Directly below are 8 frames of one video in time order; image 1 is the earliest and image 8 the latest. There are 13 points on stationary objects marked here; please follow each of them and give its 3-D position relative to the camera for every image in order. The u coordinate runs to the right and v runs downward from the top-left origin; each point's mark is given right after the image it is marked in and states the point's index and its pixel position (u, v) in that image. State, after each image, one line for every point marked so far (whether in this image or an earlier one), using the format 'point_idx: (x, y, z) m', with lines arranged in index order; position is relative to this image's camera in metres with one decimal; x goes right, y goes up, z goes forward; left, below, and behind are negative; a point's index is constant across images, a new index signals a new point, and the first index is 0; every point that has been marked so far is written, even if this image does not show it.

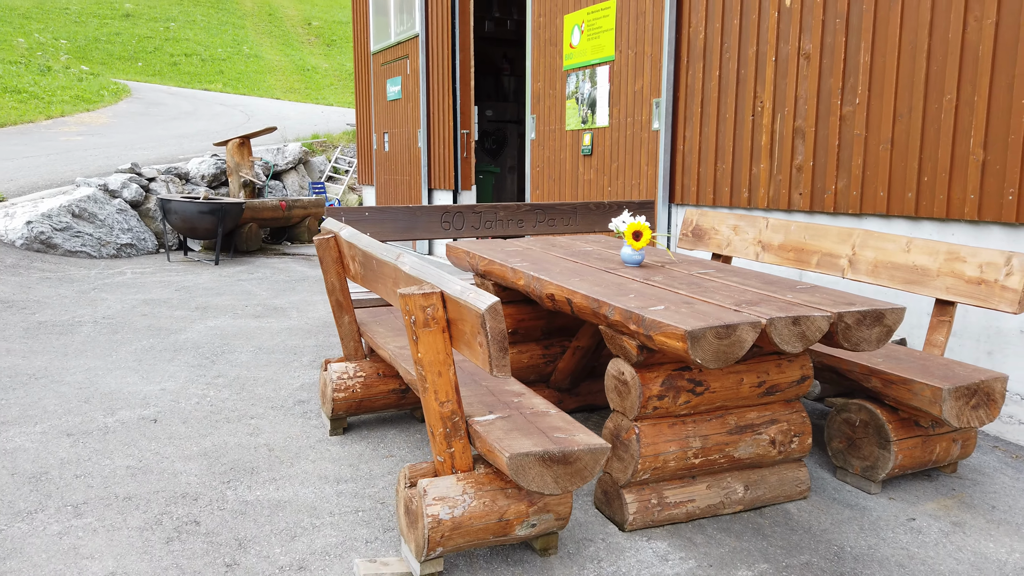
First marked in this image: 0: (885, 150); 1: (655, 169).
0: (+1.7, +0.6, +3.7) m
1: (+0.9, +0.8, +5.1) m
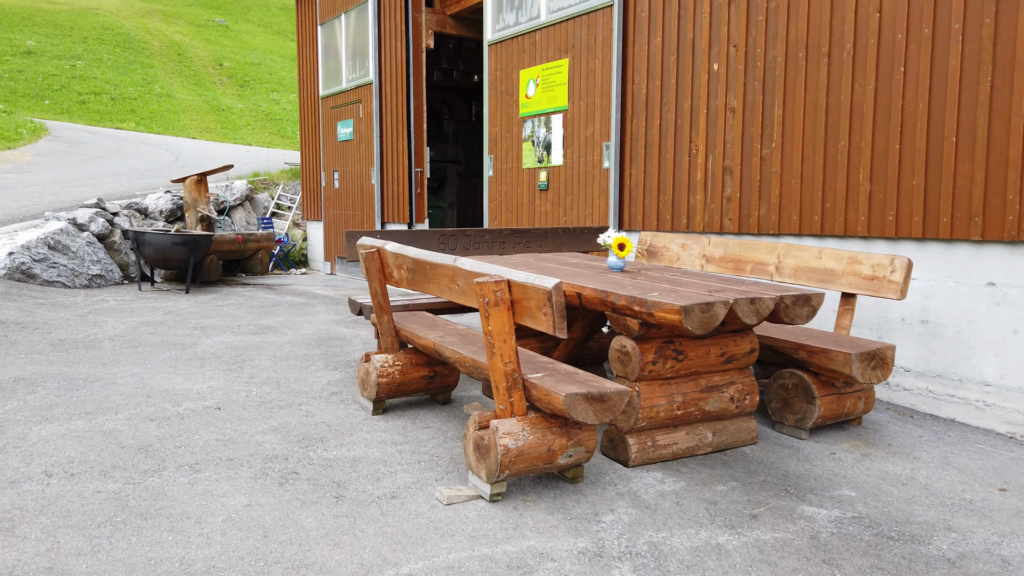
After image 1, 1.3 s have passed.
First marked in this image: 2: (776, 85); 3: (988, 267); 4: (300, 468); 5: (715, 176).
0: (+1.7, +0.6, +4.7) m
1: (+0.7, +0.7, +6.0) m
2: (+1.6, +1.3, +4.8) m
3: (+2.3, +0.1, +3.8) m
4: (-0.9, -0.7, +3.2) m
5: (+1.3, +0.8, +5.2) m
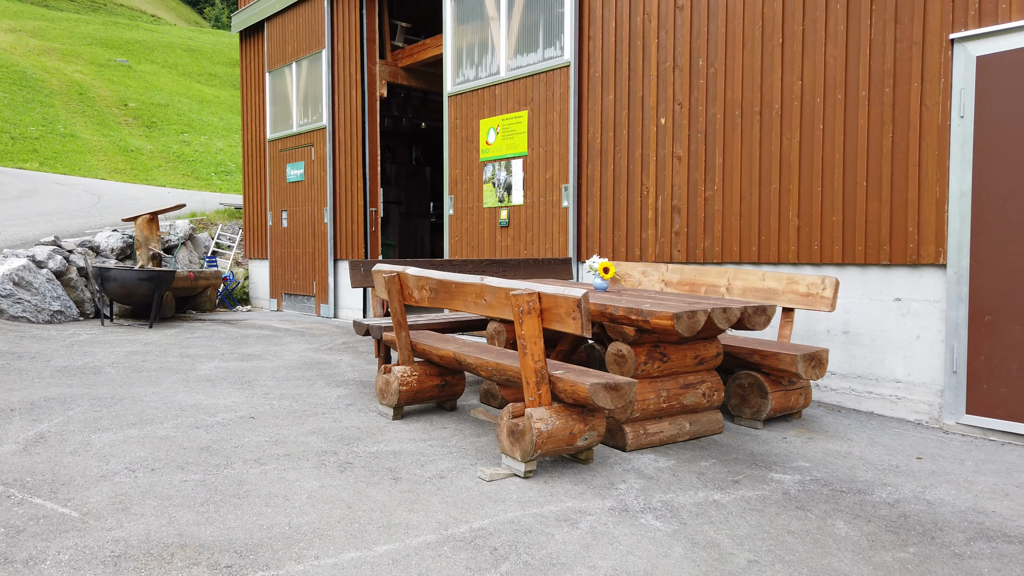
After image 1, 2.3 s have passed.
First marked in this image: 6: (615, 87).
0: (+1.6, +0.5, +5.5) m
1: (+0.5, +0.5, +6.7) m
2: (+1.5, +1.1, +5.6) m
3: (+2.3, 0.0, +4.7) m
4: (-0.7, -0.8, +3.7) m
5: (+1.2, +0.6, +6.0) m
6: (+0.8, +1.6, +6.3) m
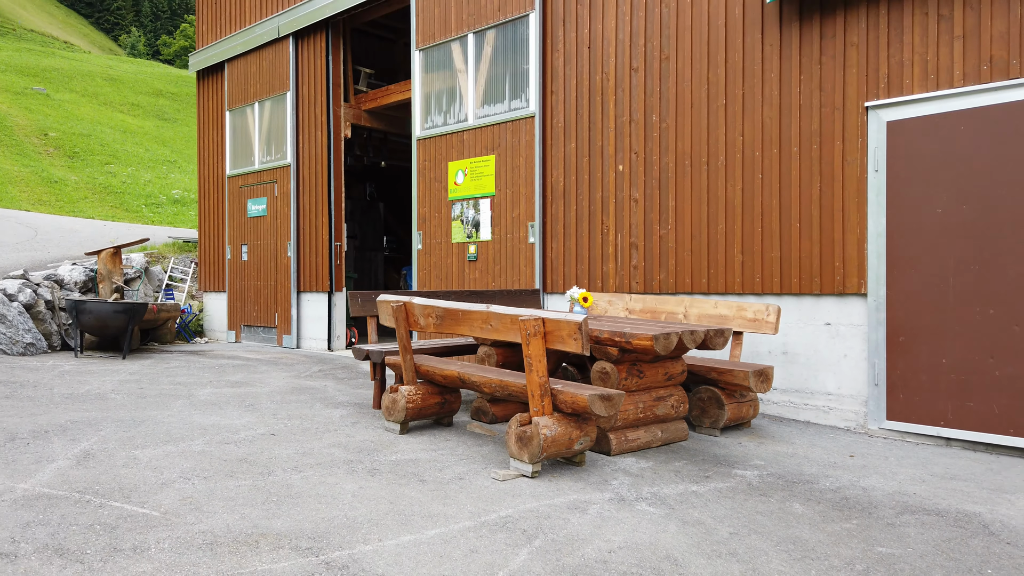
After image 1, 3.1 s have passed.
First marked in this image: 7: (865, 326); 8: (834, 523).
0: (+1.4, +0.3, +6.3) m
1: (+0.2, +0.2, +7.3) m
2: (+1.3, +0.9, +6.4) m
3: (+2.2, -0.2, +5.6) m
4: (-0.7, -1.0, +4.2) m
5: (+1.0, +0.3, +6.7) m
6: (+0.6, +1.4, +7.1) m
7: (+2.4, -0.3, +5.4) m
8: (+1.5, -1.1, +3.6) m
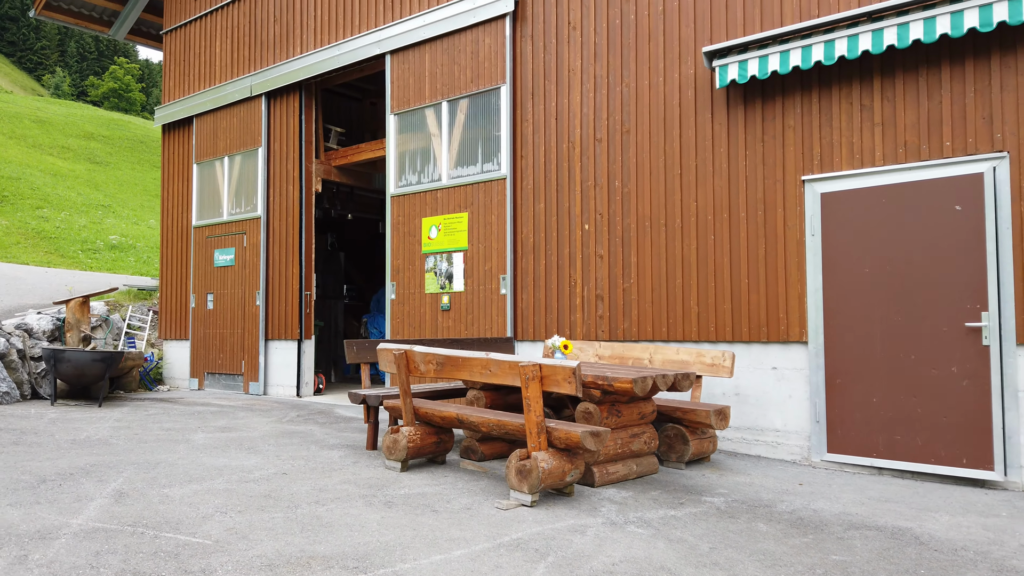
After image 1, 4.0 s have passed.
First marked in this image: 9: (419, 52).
0: (+1.2, -0.2, +7.0) m
1: (-0.1, -0.3, +7.9) m
2: (+1.1, +0.4, +7.1) m
3: (+2.1, -0.6, +6.3) m
4: (-0.7, -1.3, +4.6) m
5: (+0.7, -0.1, +7.4) m
6: (+0.3, +0.9, +7.8) m
7: (+2.3, -0.6, +6.1) m
8: (+1.5, -1.4, +4.2) m
9: (-1.1, +2.7, +8.9) m
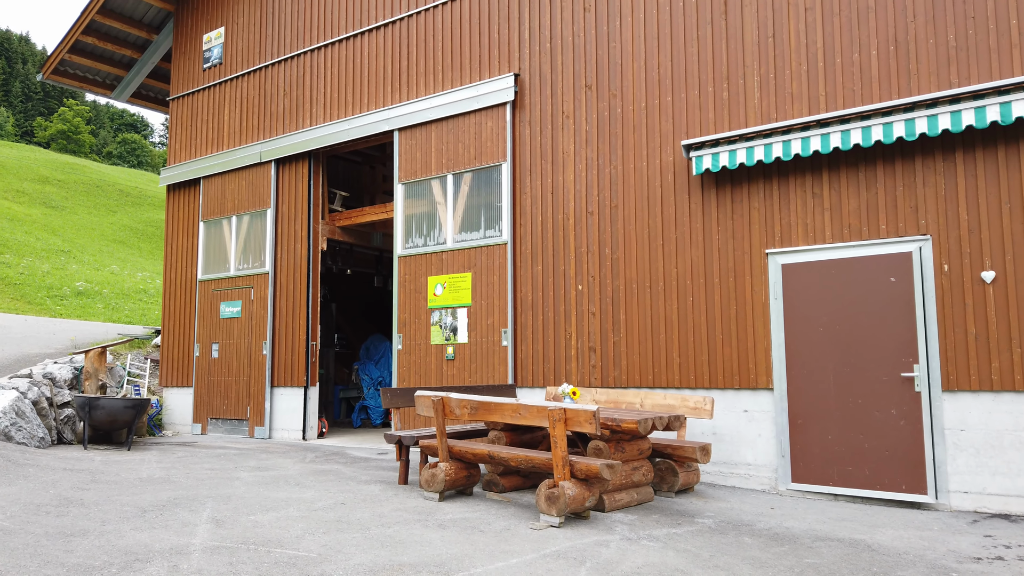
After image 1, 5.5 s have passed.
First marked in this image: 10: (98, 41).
0: (+1.3, -0.7, +8.1) m
1: (-0.1, -0.9, +8.9) m
2: (+1.1, -0.1, +8.2) m
3: (+2.2, -1.1, +7.4) m
4: (-0.5, -1.7, +5.5) m
5: (+0.8, -0.7, +8.4) m
6: (+0.3, +0.3, +8.8) m
7: (+2.4, -1.2, +7.2) m
8: (+1.8, -1.8, +5.3) m
9: (-1.1, +2.0, +9.9) m
10: (-7.0, +4.2, +13.1) m
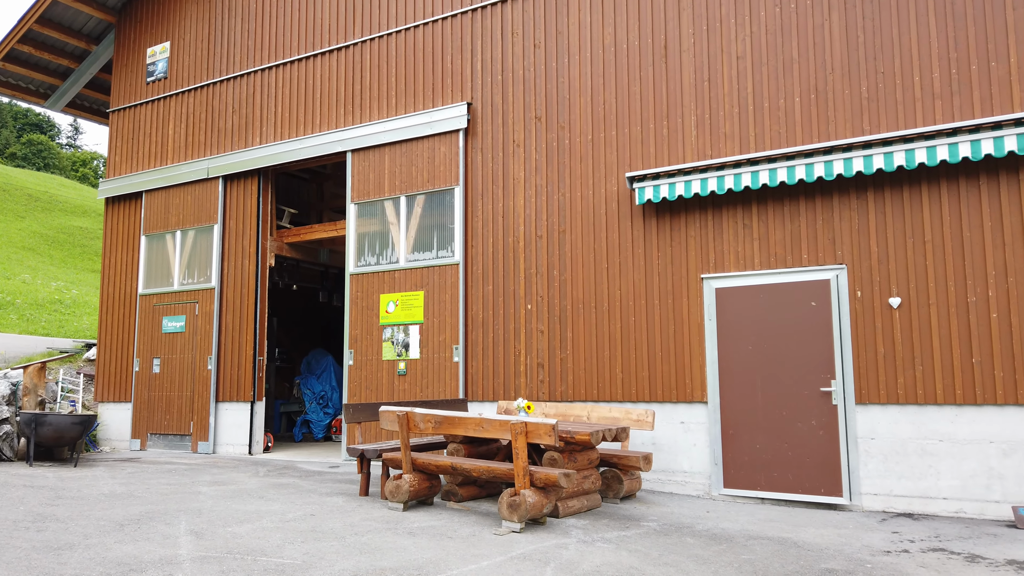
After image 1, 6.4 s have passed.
0: (+0.8, -0.9, +8.6) m
1: (-0.7, -1.1, +9.3) m
2: (+0.6, -0.3, +8.8) m
3: (+1.7, -1.3, +8.0) m
4: (-0.8, -1.8, +5.9) m
5: (+0.2, -0.9, +8.9) m
6: (-0.2, +0.1, +9.3) m
7: (+2.0, -1.4, +7.9) m
8: (+1.5, -1.9, +5.9) m
9: (-1.8, +1.8, +10.3) m
10: (-7.9, +3.9, +12.9) m
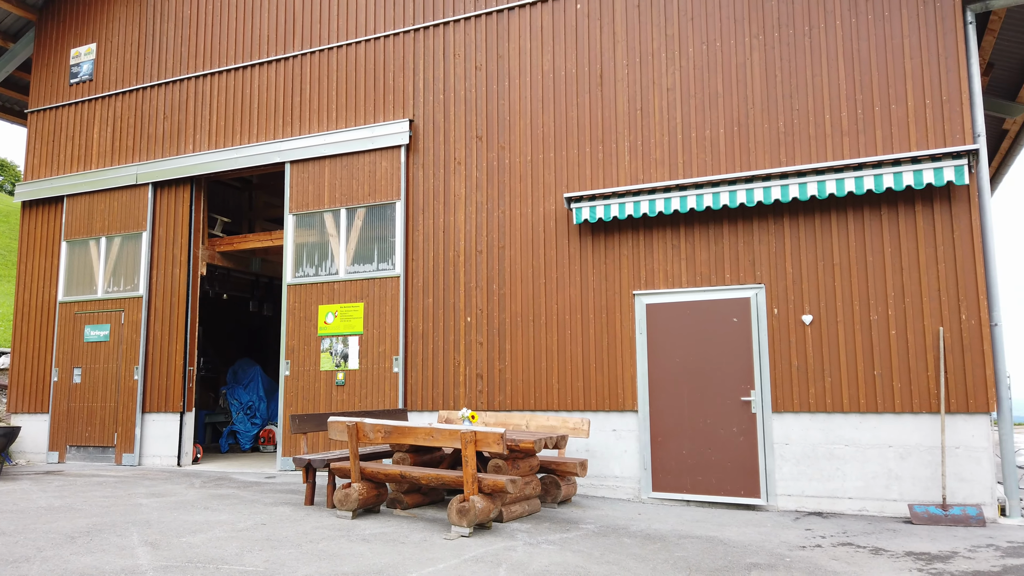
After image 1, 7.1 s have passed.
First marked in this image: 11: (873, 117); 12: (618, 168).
0: (+0.1, -1.1, +9.0) m
1: (-1.4, -1.3, +9.5) m
2: (-0.1, -0.5, +9.1) m
3: (+1.1, -1.5, +8.5) m
4: (-1.2, -1.9, +6.1) m
5: (-0.5, -1.1, +9.2) m
6: (-1.0, -0.1, +9.5) m
7: (+1.4, -1.5, +8.4) m
8: (+1.1, -2.1, +6.3) m
9: (-2.6, +1.7, +10.4) m
10: (-9.0, +3.9, +12.3) m
11: (+3.6, +1.7, +7.7) m
12: (+1.2, +1.4, +8.7) m
